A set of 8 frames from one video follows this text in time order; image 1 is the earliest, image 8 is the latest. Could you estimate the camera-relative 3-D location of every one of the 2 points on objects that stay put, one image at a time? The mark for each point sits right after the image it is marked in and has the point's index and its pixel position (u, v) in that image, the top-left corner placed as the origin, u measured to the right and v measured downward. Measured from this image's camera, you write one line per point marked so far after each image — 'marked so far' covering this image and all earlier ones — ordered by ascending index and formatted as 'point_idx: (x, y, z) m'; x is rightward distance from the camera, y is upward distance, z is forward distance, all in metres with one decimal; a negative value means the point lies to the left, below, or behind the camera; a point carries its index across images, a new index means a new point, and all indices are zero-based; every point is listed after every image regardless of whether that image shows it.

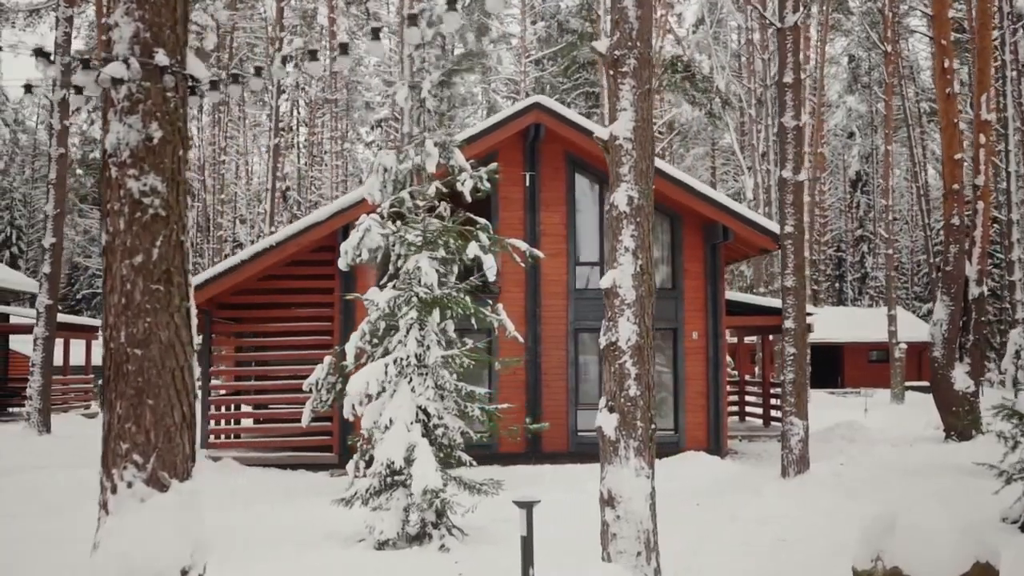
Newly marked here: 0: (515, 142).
0: (0.0, +2.9, +17.0) m
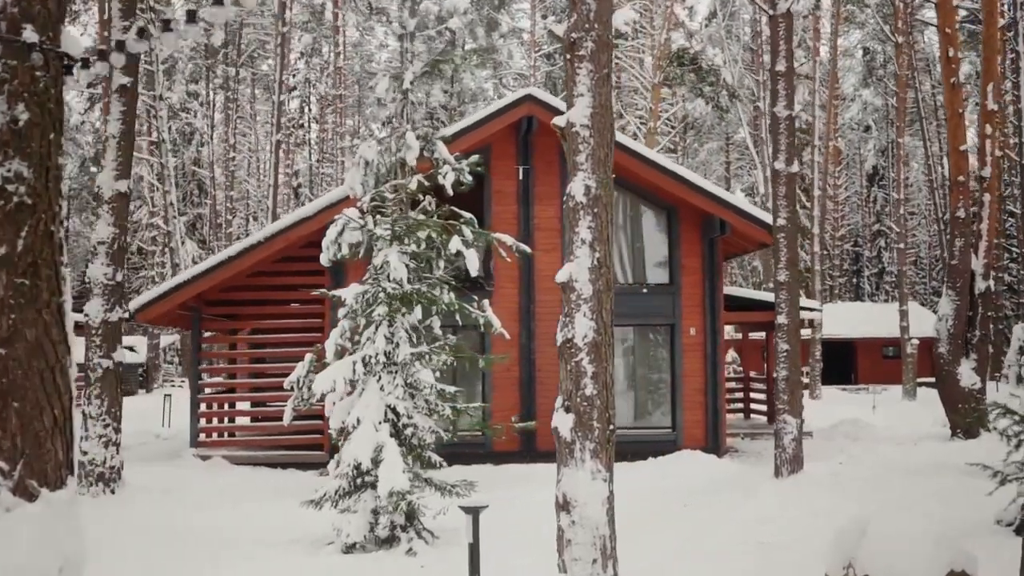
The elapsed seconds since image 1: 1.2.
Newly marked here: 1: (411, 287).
0: (-0.1, +3.0, +16.7) m
1: (-1.0, 0.0, +8.4) m
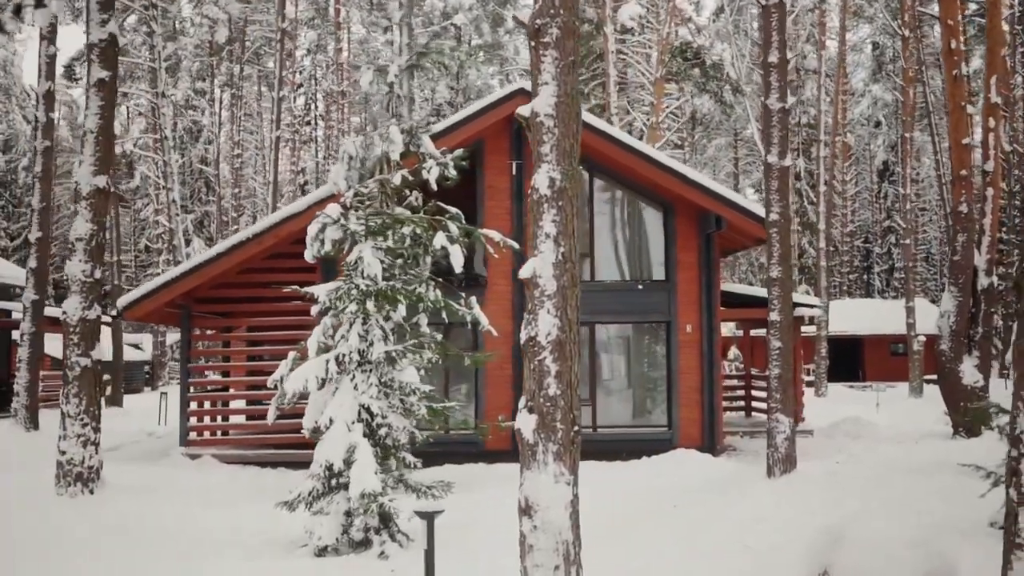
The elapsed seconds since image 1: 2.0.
0: (-0.2, +3.0, +16.5) m
1: (-1.2, 0.0, +8.2) m
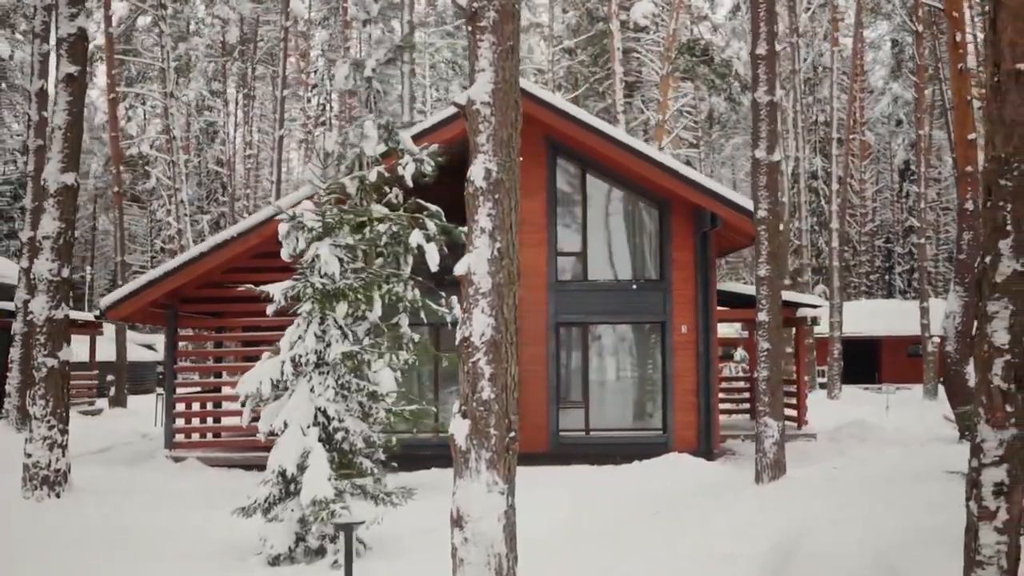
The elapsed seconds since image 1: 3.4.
0: (-0.4, +3.0, +16.2) m
1: (-1.5, +0.1, +7.9) m
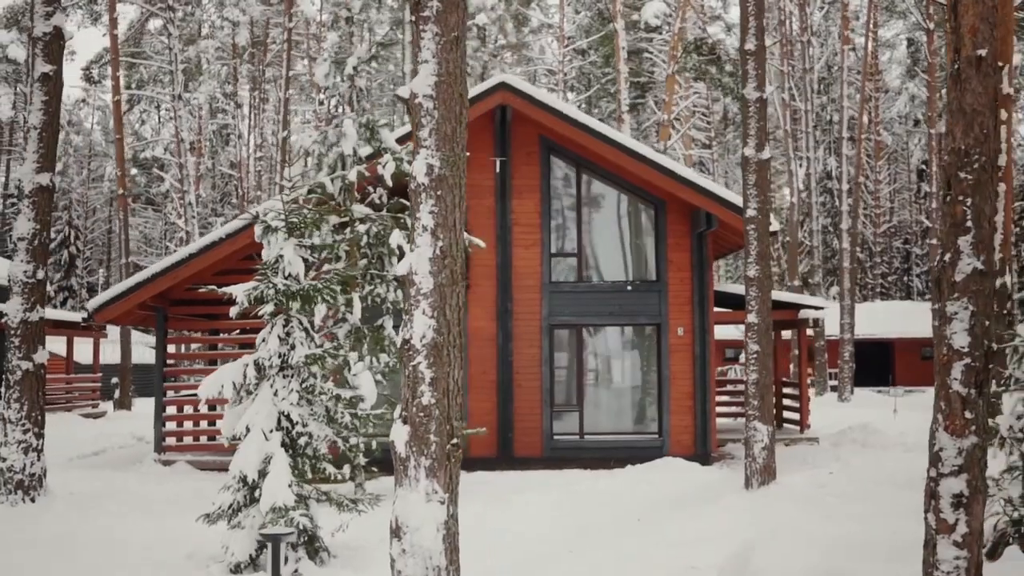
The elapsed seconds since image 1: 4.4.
0: (-0.5, +3.0, +16.0) m
1: (-1.8, 0.0, +7.7) m
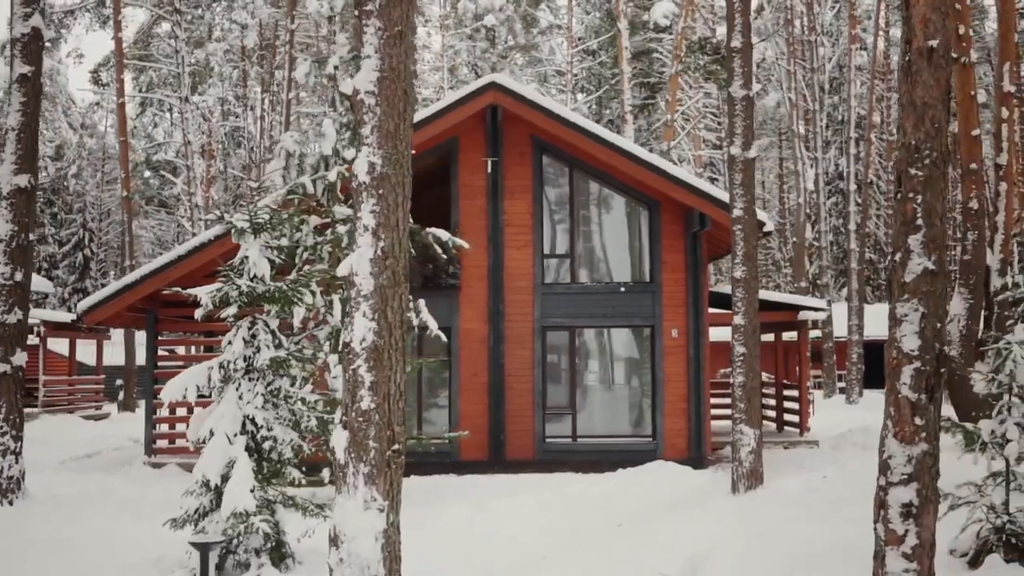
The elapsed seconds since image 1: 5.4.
0: (-0.6, +3.0, +15.9) m
1: (-2.1, 0.0, +7.6) m
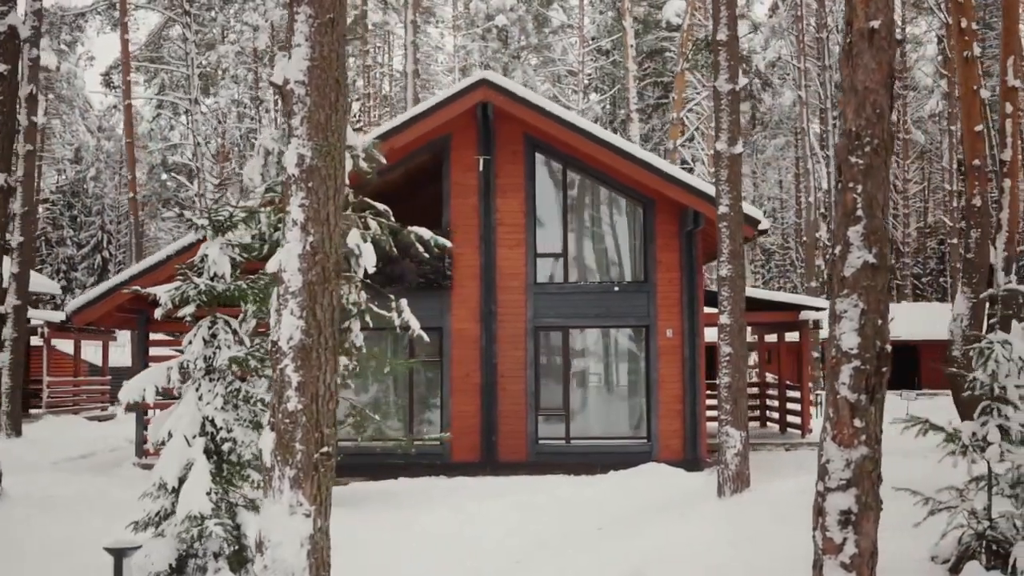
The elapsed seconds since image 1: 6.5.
0: (-0.8, +3.0, +15.7) m
1: (-2.4, 0.0, +7.5) m
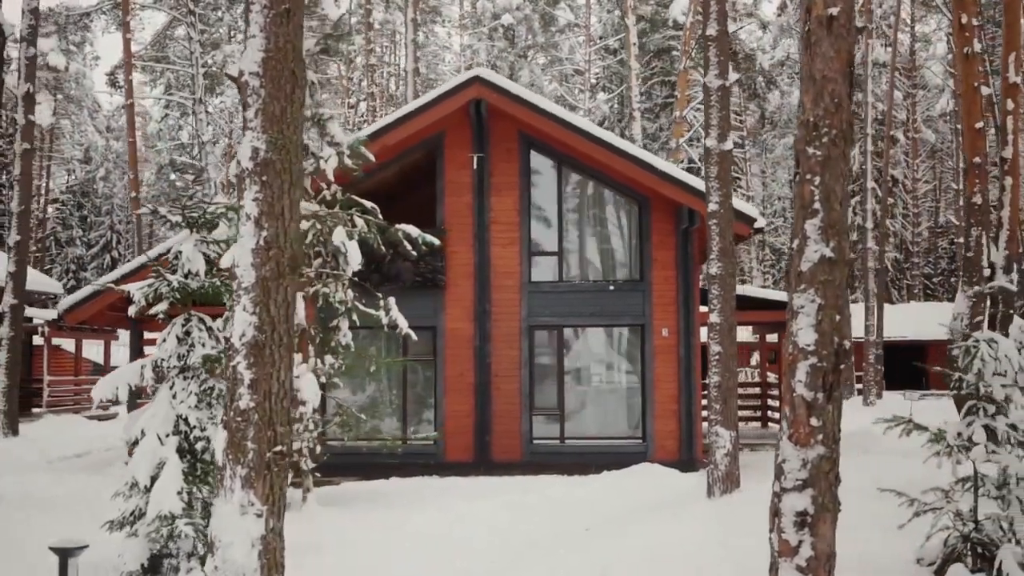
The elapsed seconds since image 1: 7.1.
0: (-0.9, +3.0, +15.6) m
1: (-2.6, +0.1, +7.4) m
